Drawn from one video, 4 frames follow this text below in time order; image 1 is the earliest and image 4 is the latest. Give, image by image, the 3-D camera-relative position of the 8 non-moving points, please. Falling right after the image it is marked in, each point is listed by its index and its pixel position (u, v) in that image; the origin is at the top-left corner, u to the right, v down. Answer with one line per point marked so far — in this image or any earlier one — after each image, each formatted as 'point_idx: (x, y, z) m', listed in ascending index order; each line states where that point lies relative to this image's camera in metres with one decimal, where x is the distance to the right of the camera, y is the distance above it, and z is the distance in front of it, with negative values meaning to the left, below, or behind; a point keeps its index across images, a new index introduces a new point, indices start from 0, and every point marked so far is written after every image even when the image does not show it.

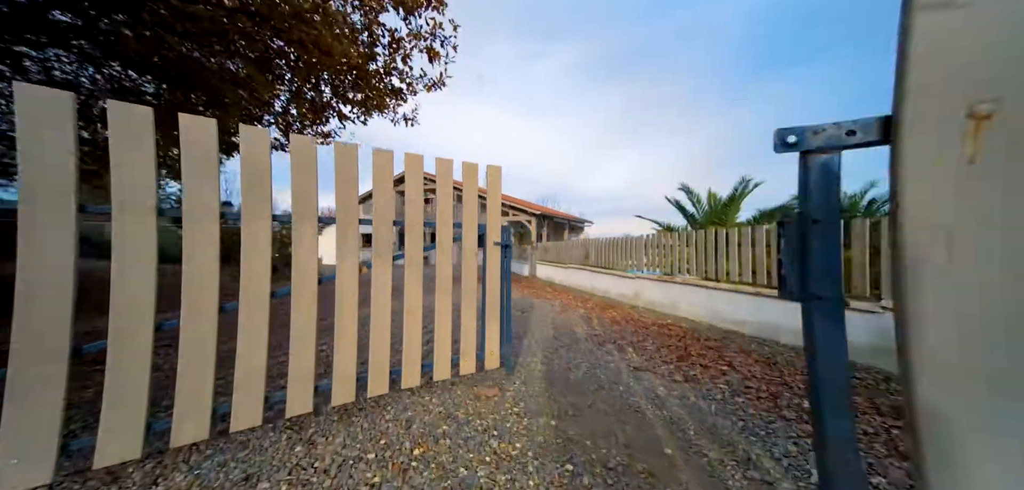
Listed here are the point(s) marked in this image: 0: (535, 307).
0: (+0.5, -1.2, +6.9) m
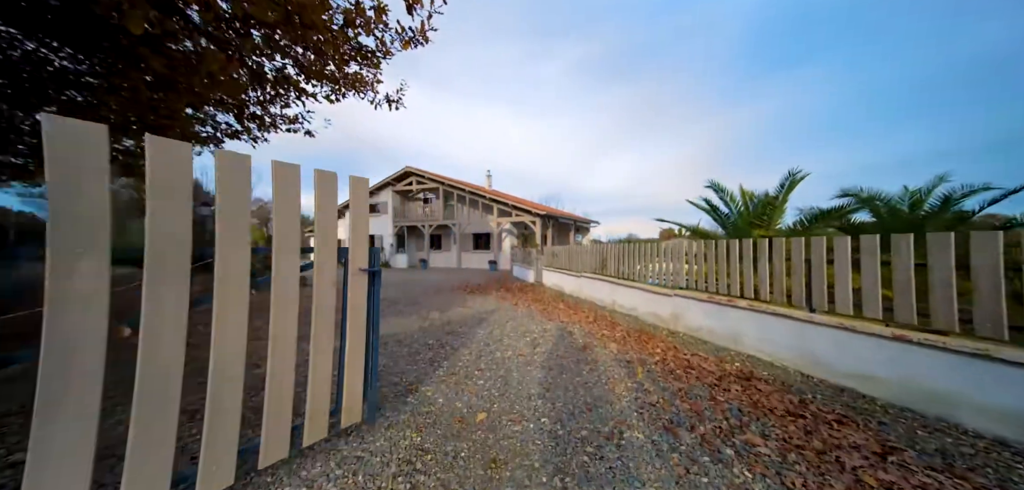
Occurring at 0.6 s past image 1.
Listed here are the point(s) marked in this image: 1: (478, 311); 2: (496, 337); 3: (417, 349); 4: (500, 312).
0: (+0.6, -1.3, +5.8) m
1: (-0.7, -1.2, +7.5) m
2: (-0.2, -1.1, +5.4) m
3: (-1.3, -1.1, +4.7) m
4: (-0.2, -1.2, +7.4) m
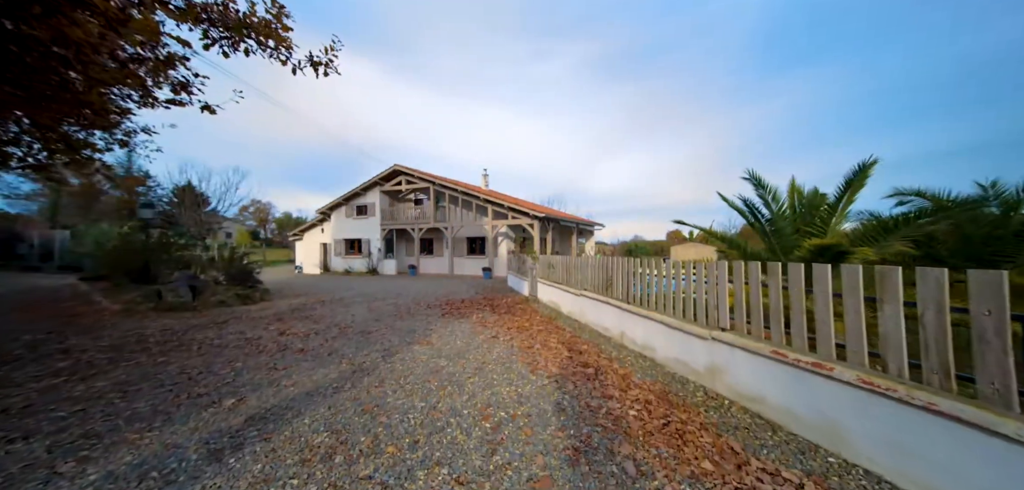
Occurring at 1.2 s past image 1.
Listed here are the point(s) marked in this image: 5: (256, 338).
0: (+0.3, -1.5, +4.4) m
1: (-1.0, -1.4, +6.1) m
2: (-0.5, -1.3, +4.1) m
3: (-1.6, -1.3, +3.4) m
4: (-0.5, -1.4, +6.0) m
5: (-3.9, -1.4, +5.0) m
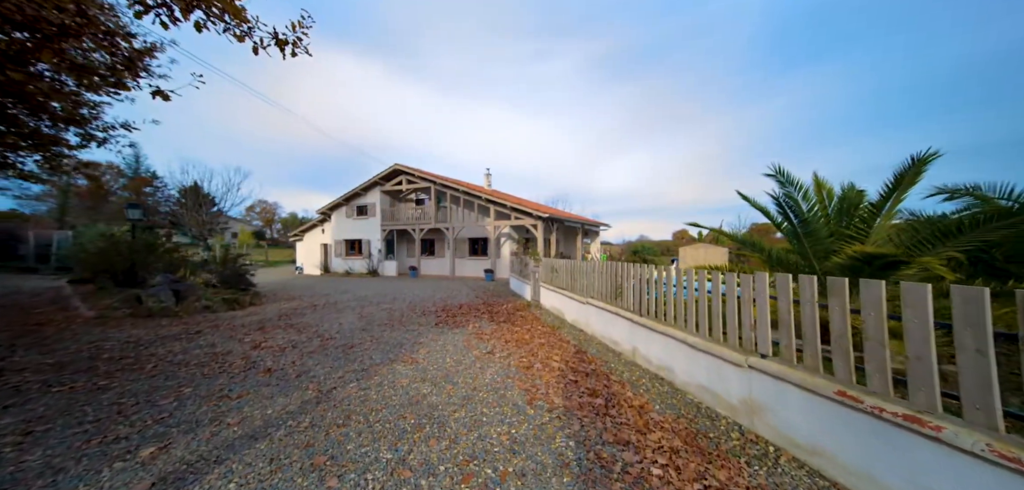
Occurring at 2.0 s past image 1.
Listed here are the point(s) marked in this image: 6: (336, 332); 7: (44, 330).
0: (+0.2, -1.6, +3.9) m
1: (-1.0, -1.5, +5.6) m
2: (-0.6, -1.4, +3.5) m
3: (-1.7, -1.4, +2.8) m
4: (-0.5, -1.5, +5.5) m
5: (-3.9, -1.5, +4.5) m
6: (-3.2, -1.6, +6.0) m
7: (-8.8, -1.6, +6.1) m
